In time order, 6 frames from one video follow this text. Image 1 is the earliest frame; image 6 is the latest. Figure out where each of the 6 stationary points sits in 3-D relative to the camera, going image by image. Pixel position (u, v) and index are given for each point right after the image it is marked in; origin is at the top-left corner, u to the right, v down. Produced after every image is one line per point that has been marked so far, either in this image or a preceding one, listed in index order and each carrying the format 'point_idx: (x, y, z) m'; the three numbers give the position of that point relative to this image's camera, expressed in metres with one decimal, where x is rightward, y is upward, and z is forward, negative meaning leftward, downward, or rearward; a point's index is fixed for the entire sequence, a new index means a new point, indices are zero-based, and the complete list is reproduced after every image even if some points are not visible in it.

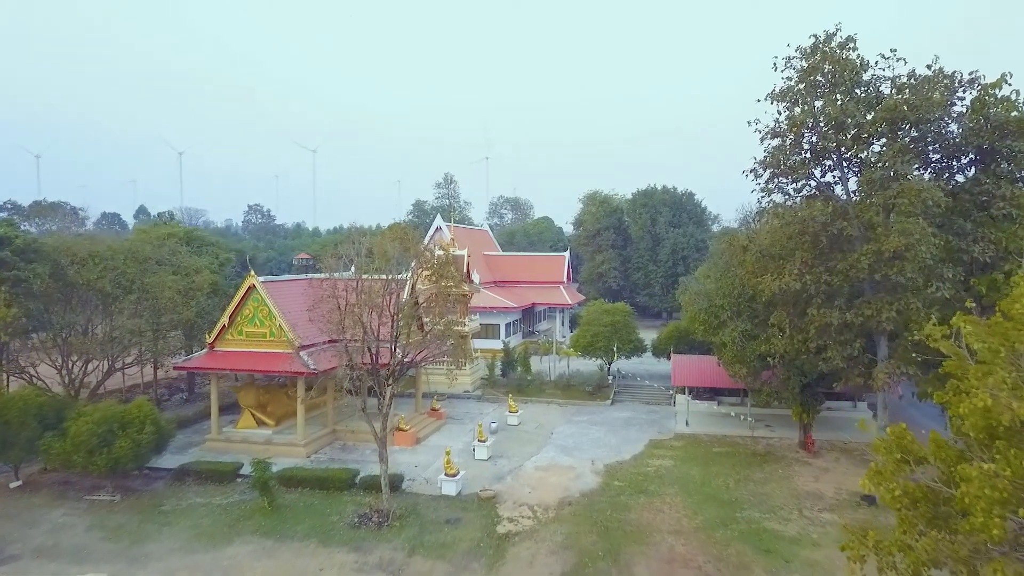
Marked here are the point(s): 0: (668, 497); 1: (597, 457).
0: (+3.7, -5.0, +15.8) m
1: (+2.4, -4.8, +18.8) m
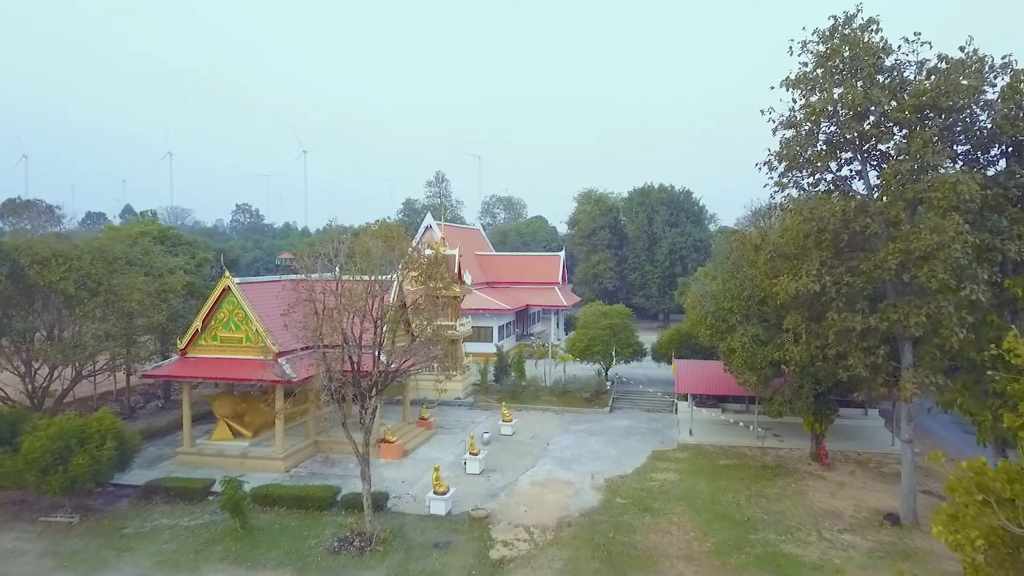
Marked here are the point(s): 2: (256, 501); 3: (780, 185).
0: (+3.6, -5.0, +14.6) m
1: (+2.3, -4.9, +17.6) m
2: (-5.9, -5.0, +15.3) m
3: (+6.0, +2.3, +14.9) m
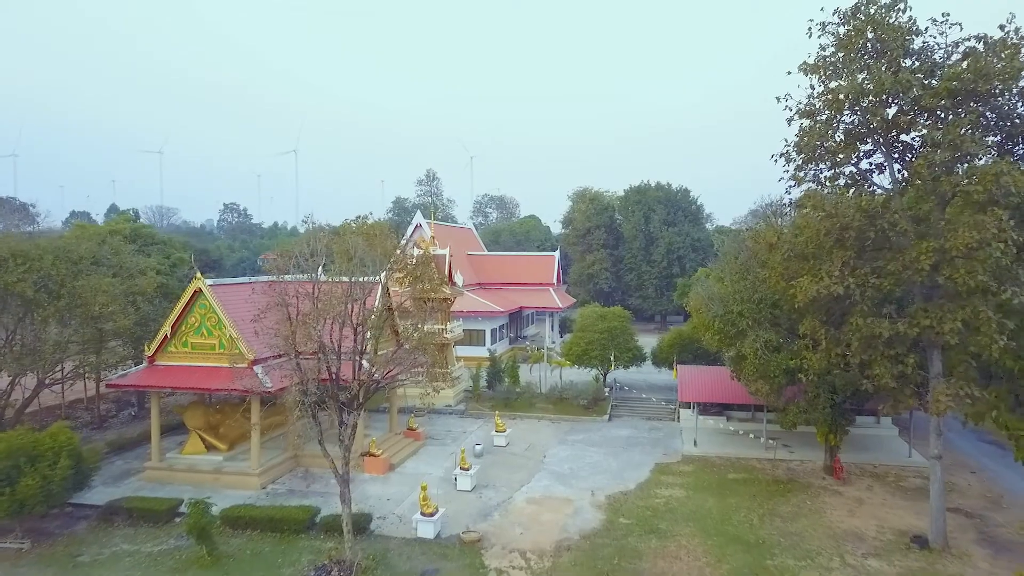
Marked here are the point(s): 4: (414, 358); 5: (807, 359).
0: (+3.5, -5.1, +13.4) m
1: (+2.1, -4.9, +16.4) m
2: (-6.1, -5.0, +14.0) m
3: (+5.9, +2.3, +13.8) m
4: (-2.0, -1.4, +13.5) m
5: (+6.1, -1.5, +13.6) m
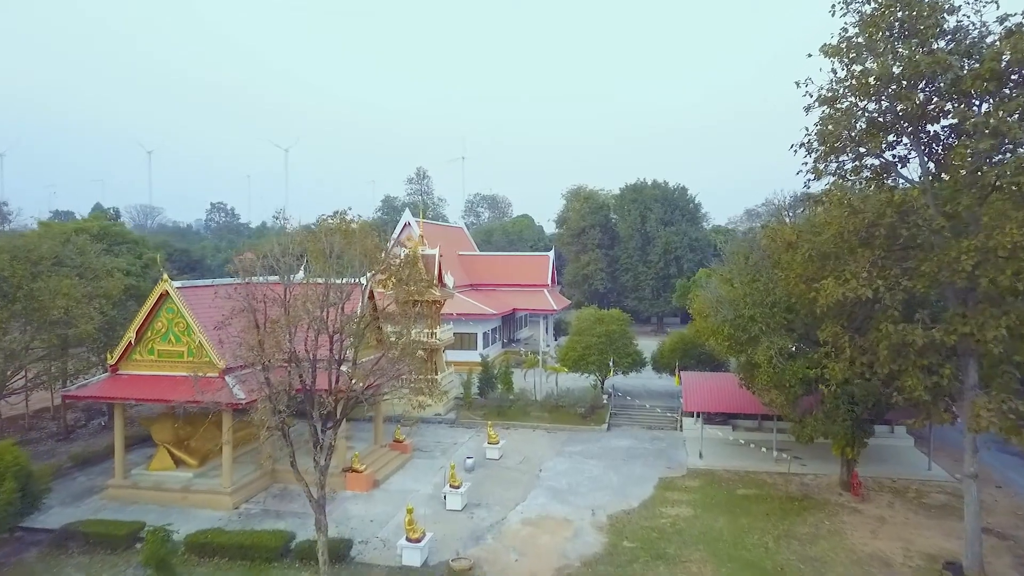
0: (+3.4, -5.1, +12.2) m
1: (+2.0, -5.0, +15.2) m
2: (-6.2, -5.1, +12.7) m
3: (+5.8, +2.2, +12.6) m
4: (-2.1, -1.5, +12.2) m
5: (+6.0, -1.5, +12.4) m
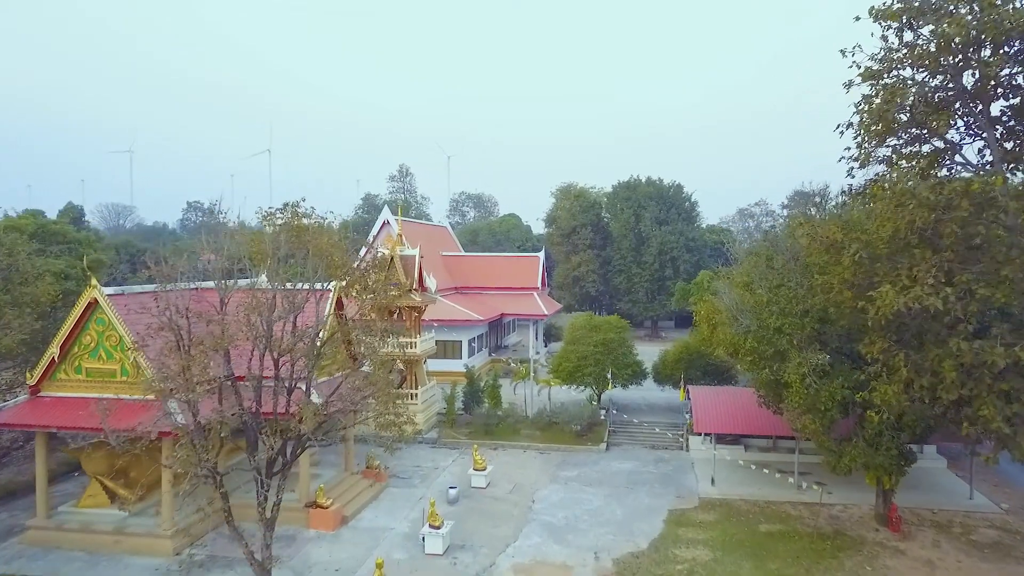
0: (+3.2, -5.3, +10.2) m
1: (+1.8, -5.1, +13.1) m
2: (-6.3, -5.2, +10.5) m
3: (+5.6, +2.1, +10.6) m
4: (-2.3, -1.6, +10.1) m
5: (+5.8, -1.6, +10.4) m
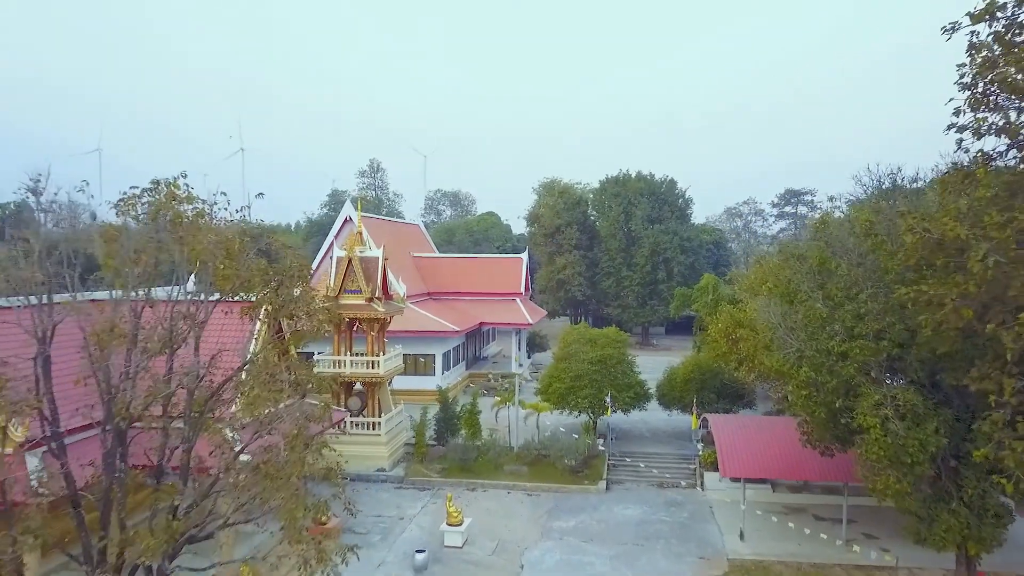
0: (+3.1, -5.5, +7.1) m
1: (+1.5, -5.3, +10.0) m
2: (-6.5, -5.4, +7.1) m
3: (+5.5, +1.9, +7.7) m
4: (-2.4, -1.8, +6.9) m
5: (+5.7, -1.8, +7.5) m
